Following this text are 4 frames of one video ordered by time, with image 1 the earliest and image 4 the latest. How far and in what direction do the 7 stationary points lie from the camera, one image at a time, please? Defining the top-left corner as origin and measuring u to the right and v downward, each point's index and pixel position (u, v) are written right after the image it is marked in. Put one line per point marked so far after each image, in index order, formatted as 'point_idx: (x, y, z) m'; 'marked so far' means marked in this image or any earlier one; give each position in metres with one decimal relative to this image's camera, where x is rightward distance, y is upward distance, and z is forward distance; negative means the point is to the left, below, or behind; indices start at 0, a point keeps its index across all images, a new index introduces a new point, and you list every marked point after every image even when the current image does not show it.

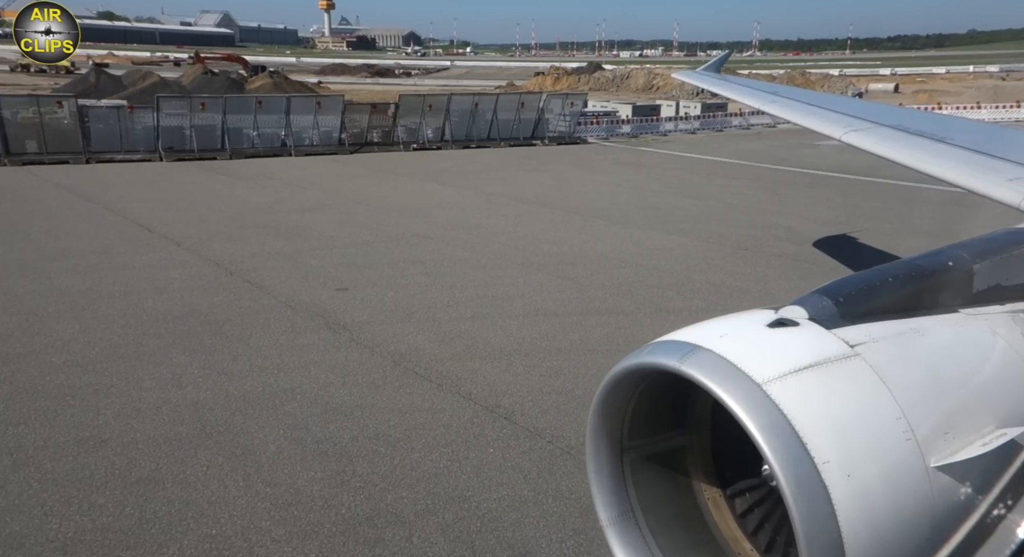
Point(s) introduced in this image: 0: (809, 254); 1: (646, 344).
0: (+4.3, +0.3, +12.5) m
1: (+1.4, -0.7, +8.9) m
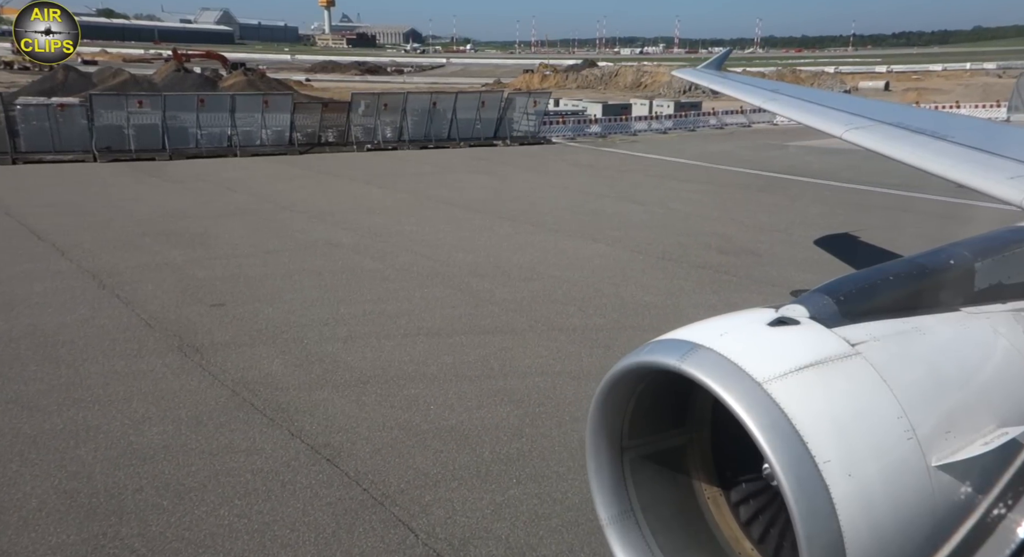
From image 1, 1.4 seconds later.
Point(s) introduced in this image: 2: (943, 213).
0: (+3.0, +0.2, +11.8) m
1: (+0.1, -0.9, +8.2) m
2: (+7.4, +1.1, +14.7) m
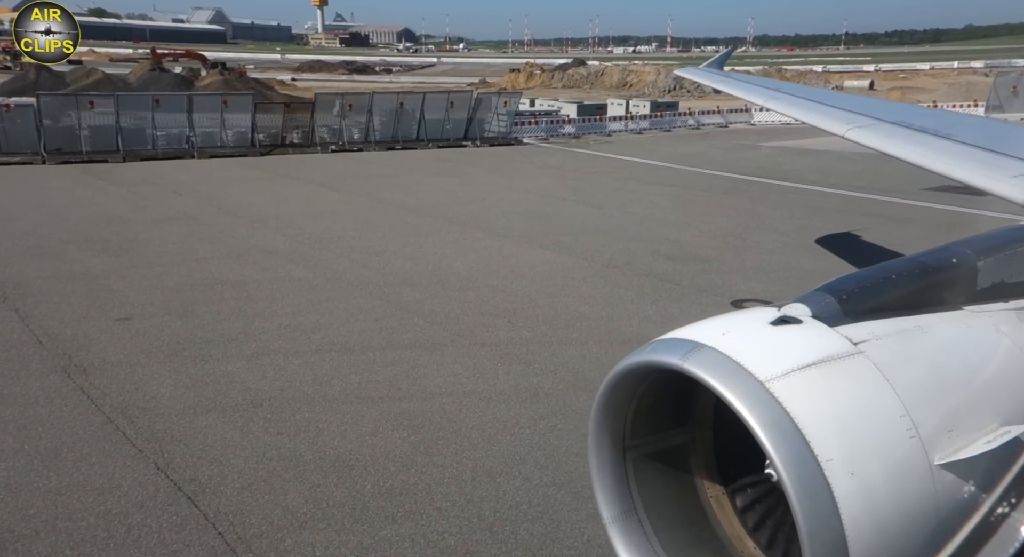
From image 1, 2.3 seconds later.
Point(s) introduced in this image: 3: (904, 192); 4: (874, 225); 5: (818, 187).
0: (+2.2, +0.1, +11.2) m
1: (-0.7, -1.0, +7.6) m
2: (+6.5, +1.0, +14.2) m
3: (+7.5, +1.7, +16.5) m
4: (+5.7, +0.8, +13.5) m
5: (+6.2, +1.8, +17.4) m
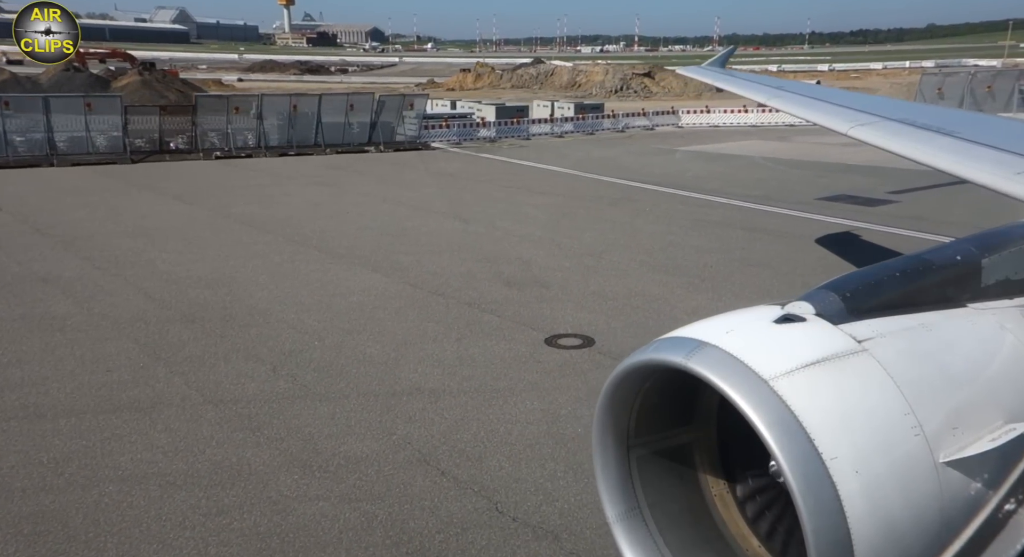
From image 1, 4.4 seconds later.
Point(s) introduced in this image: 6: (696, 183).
0: (-0.1, -0.3, +9.8) m
1: (-2.9, -1.3, +6.1) m
2: (+4.2, +0.7, +12.9) m
3: (+5.1, +1.4, +15.2) m
4: (+3.4, +0.5, +12.2) m
5: (+3.8, +1.5, +16.1) m
6: (+3.9, +2.1, +18.2) m
